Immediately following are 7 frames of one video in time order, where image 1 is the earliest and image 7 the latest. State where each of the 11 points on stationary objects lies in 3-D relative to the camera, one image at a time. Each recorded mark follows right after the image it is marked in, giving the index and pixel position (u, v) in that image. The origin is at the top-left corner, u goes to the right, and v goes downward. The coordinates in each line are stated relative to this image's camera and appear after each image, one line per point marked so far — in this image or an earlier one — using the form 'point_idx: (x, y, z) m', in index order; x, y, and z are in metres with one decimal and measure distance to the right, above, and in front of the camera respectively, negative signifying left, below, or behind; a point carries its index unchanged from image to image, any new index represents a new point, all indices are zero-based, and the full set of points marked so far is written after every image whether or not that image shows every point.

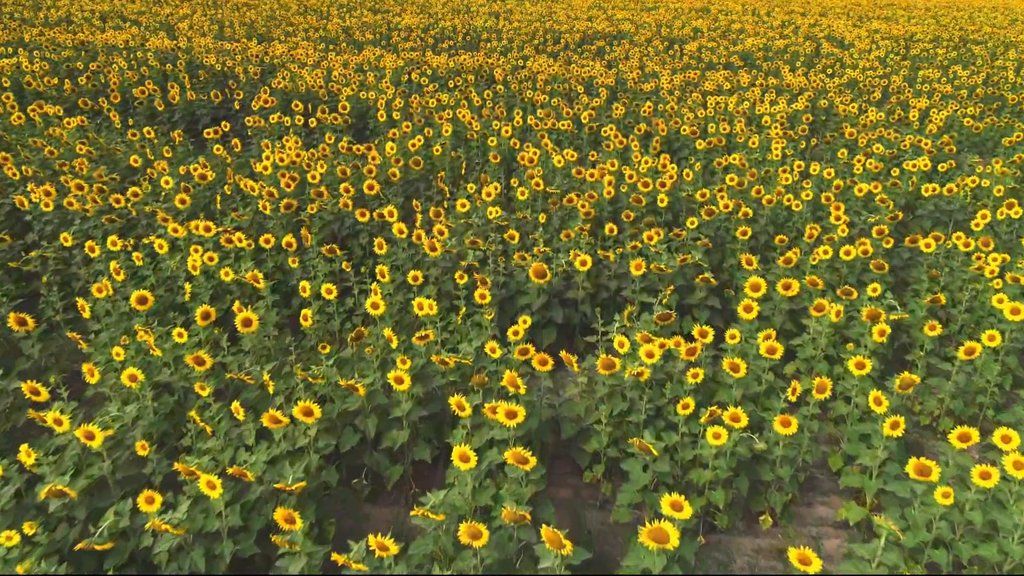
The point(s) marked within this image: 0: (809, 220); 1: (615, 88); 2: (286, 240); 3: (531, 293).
0: (+4.7, +1.1, +9.4) m
1: (+3.2, +6.3, +18.8) m
2: (-2.7, +0.6, +7.1) m
3: (+0.2, -0.1, +6.8) m
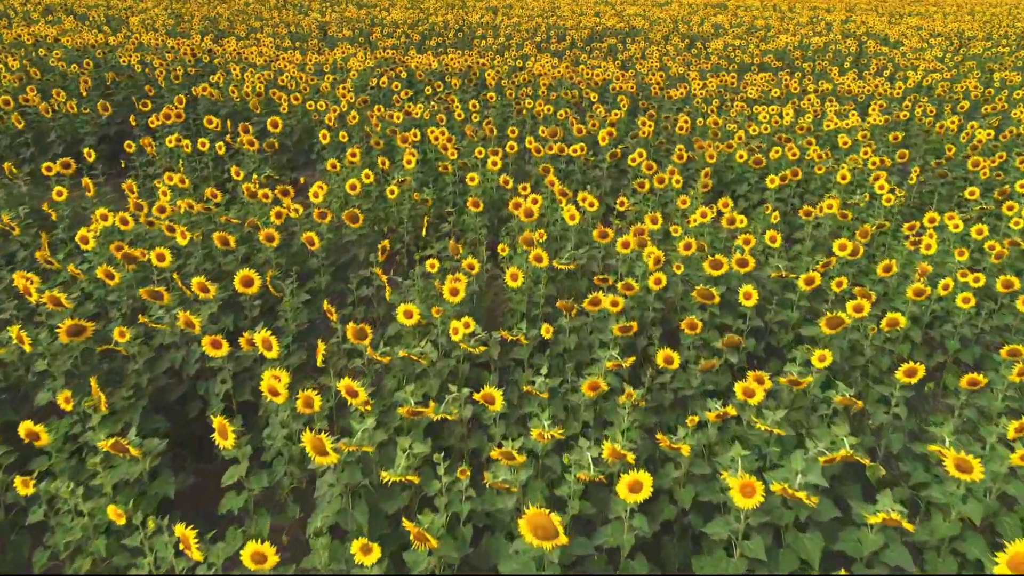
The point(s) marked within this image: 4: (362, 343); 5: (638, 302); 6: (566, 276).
0: (+4.6, -0.3, +5.7) m
1: (+3.1, +4.9, +15.1) m
2: (-2.9, -0.8, +3.4) m
3: (+0.1, -1.5, +3.2) m
4: (-1.2, -0.4, +4.5) m
5: (+1.2, -0.1, +5.6) m
6: (+0.6, +0.1, +6.3) m
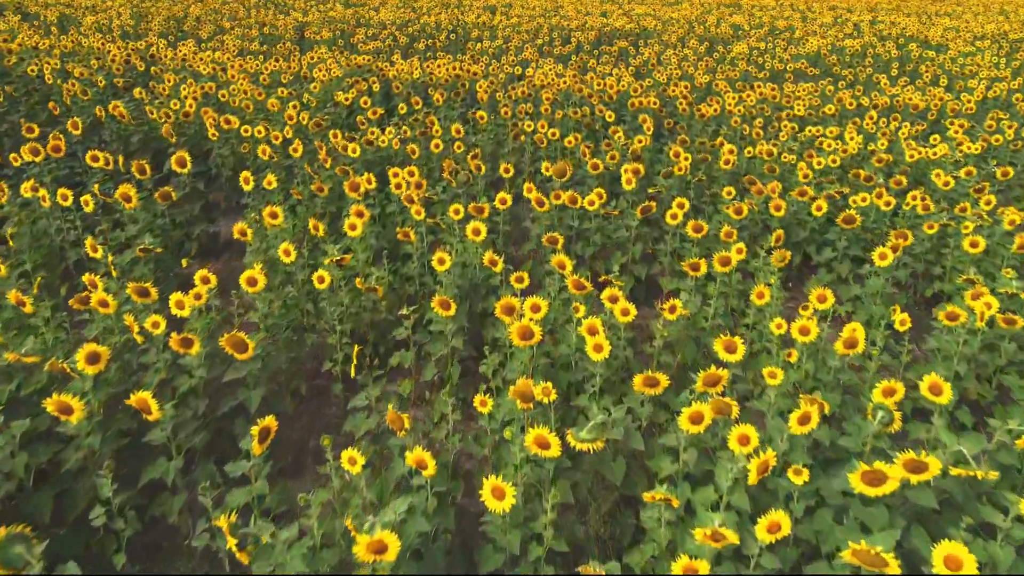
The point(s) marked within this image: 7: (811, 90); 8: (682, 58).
0: (+4.5, -1.5, +3.1) m
1: (+3.1, +3.7, +12.5) m
2: (-3.0, -2.0, +0.8) m
3: (0.0, -2.7, +0.6) m
4: (-1.3, -1.6, +1.9) m
5: (+1.1, -1.3, +2.9) m
6: (+0.5, -1.1, +3.6) m
7: (+7.2, +4.8, +14.3) m
8: (+5.7, +7.7, +19.8) m
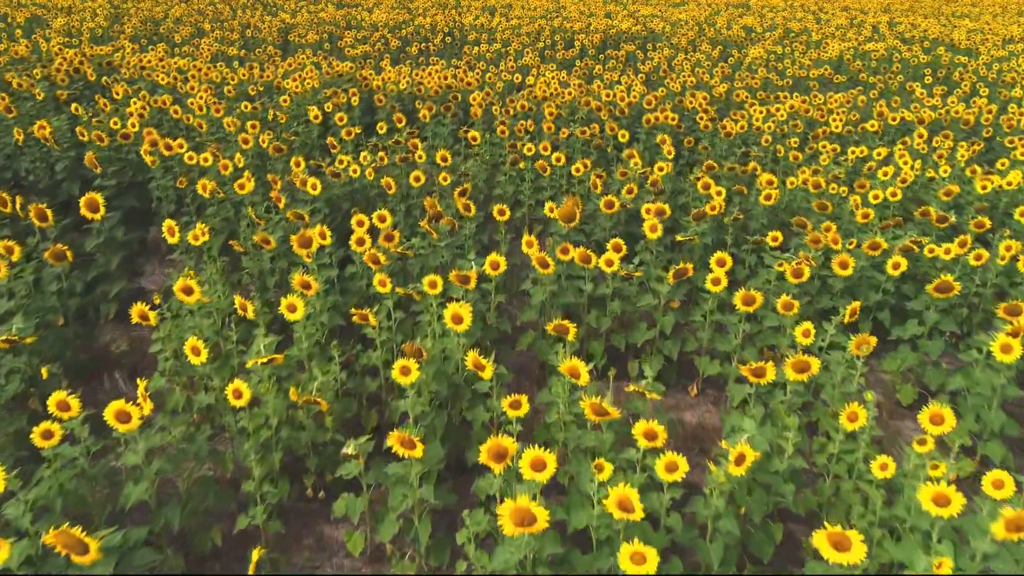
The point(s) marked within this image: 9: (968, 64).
0: (+4.4, -2.3, +1.6) m
1: (+3.0, +2.9, +11.0) m
2: (-3.0, -2.8, -0.7) m
3: (-0.1, -3.4, -0.9) m
4: (-1.3, -2.4, +0.4) m
5: (+1.0, -2.1, +1.4) m
6: (+0.4, -1.8, +2.1) m
7: (+7.2, +4.0, +12.7) m
8: (+5.7, +7.0, +18.3) m
9: (+14.5, +7.1, +18.7) m
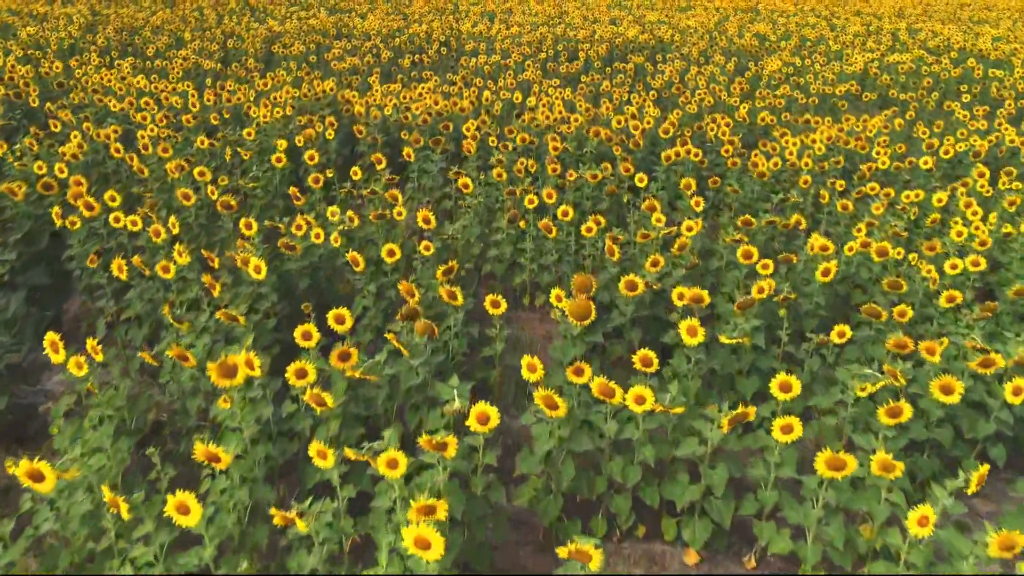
0: (+4.4, -3.3, +0.2) m
1: (+3.0, +1.9, +9.6) m
2: (-3.1, -3.8, -2.1) m
3: (-0.1, -4.4, -2.3) m
4: (-1.3, -3.4, -1.0) m
5: (+1.0, -3.1, 0.0) m
6: (+0.4, -2.8, +0.7) m
7: (+7.2, +3.1, +11.3) m
8: (+5.7, +6.0, +16.9) m
9: (+14.5, +6.1, +17.3) m
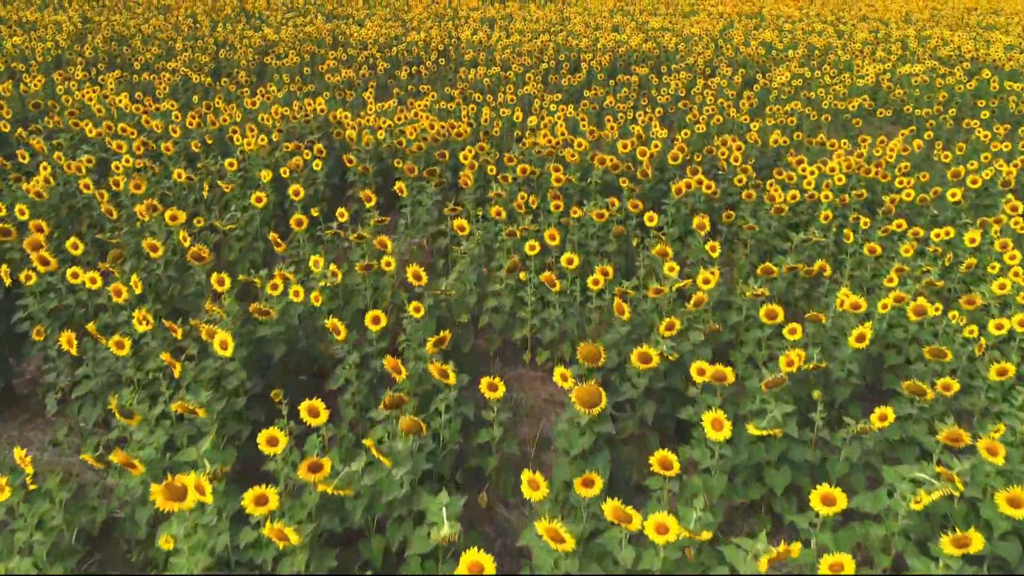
0: (+4.4, -3.9, -0.4) m
1: (+3.0, +1.3, +9.0) m
2: (-3.1, -4.4, -2.7) m
3: (-0.1, -5.0, -2.9) m
4: (-1.4, -4.0, -1.6) m
5: (+1.0, -3.7, -0.6) m
6: (+0.4, -3.4, +0.1) m
7: (+7.2, +2.4, +10.7) m
8: (+5.7, +5.4, +16.3) m
9: (+14.5, +5.5, +16.7) m
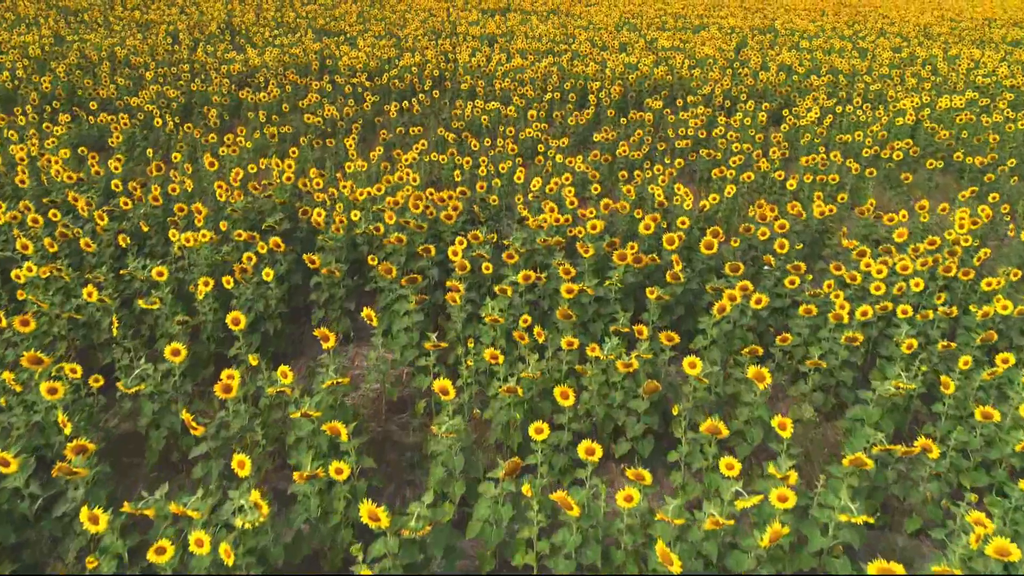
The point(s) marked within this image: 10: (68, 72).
0: (+4.3, -5.6, -2.2) m
1: (+3.0, -0.4, +7.2) m
2: (-3.1, -6.0, -4.4) m
3: (-0.2, -6.7, -4.7) m
4: (-1.4, -5.6, -3.4) m
5: (+1.0, -5.4, -2.4) m
6: (+0.4, -5.1, -1.7) m
7: (+7.2, +0.8, +9.0) m
8: (+5.7, +3.7, +14.5) m
9: (+14.6, +3.8, +14.9) m
10: (-14.2, +6.8, +18.4) m
